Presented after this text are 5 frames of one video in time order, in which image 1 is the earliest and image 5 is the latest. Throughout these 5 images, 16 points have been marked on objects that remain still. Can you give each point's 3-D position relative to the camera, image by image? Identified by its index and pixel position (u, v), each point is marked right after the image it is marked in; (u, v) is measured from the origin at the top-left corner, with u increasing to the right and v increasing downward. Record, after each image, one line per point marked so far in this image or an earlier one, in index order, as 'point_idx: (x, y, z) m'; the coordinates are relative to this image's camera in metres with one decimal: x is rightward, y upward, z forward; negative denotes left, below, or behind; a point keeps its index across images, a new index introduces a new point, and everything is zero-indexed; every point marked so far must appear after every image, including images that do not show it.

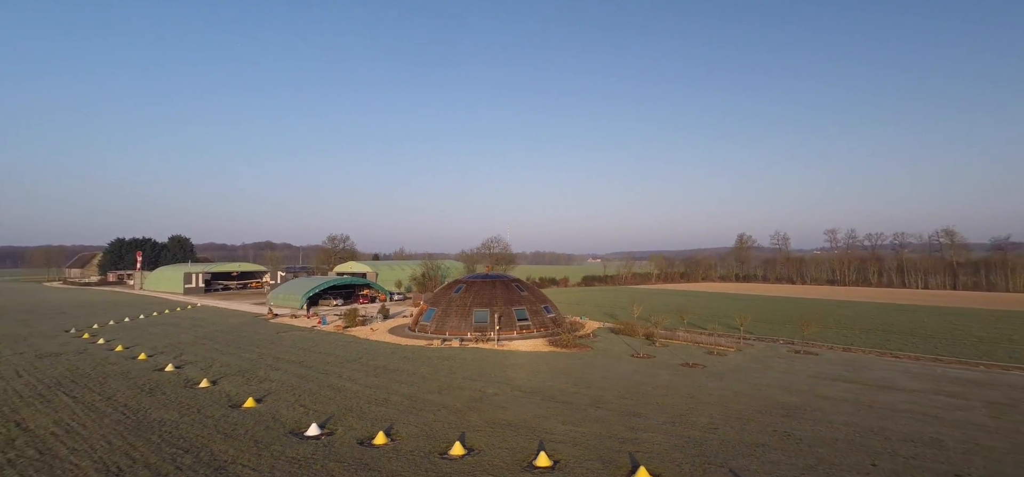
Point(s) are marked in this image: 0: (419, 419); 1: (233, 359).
0: (-1.9, -3.7, +9.9) m
1: (-8.9, -3.8, +15.5) m
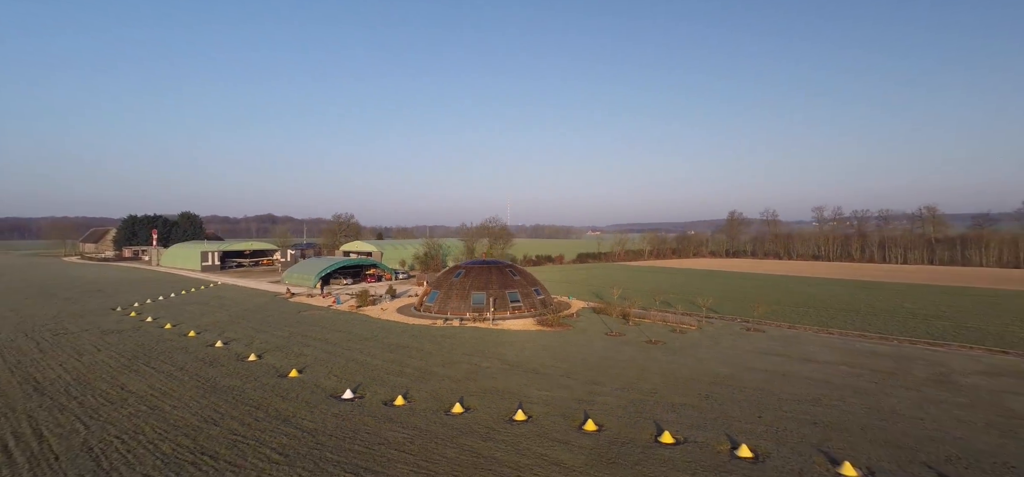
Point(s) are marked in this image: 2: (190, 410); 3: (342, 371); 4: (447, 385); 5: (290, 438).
0: (-2.2, -3.9, +12.7) m
1: (-9.2, -3.7, +18.4) m
2: (-7.1, -3.7, +10.7) m
3: (-4.9, -3.8, +14.0) m
4: (-1.7, -3.8, +12.7) m
5: (-4.3, -3.8, +9.4) m
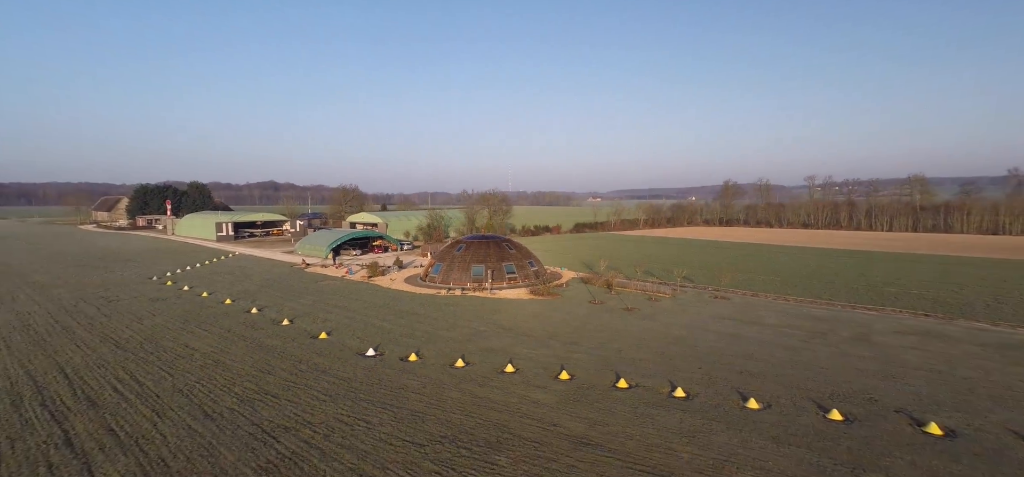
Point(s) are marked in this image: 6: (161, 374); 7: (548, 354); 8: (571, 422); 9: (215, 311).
0: (-2.4, -3.4, +15.5) m
1: (-9.4, -2.8, +21.1) m
2: (-7.3, -3.4, +13.5) m
3: (-5.1, -3.3, +16.7) m
4: (-2.0, -3.4, +15.5) m
5: (-4.5, -3.6, +12.1) m
6: (-9.0, -3.4, +12.5) m
7: (+1.0, -3.4, +14.3) m
8: (+1.2, -3.8, +10.0) m
9: (-11.9, -2.9, +19.5) m
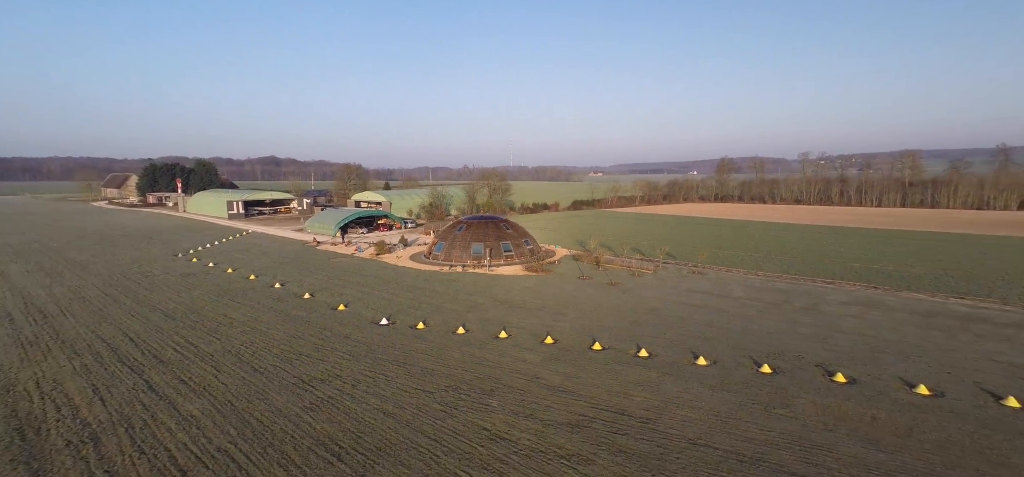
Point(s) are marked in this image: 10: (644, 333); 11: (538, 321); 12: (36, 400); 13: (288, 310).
0: (-2.6, -2.8, +17.8) m
1: (-9.6, -2.0, +23.4) m
2: (-7.5, -3.0, +15.8) m
3: (-5.4, -2.6, +19.1) m
4: (-2.2, -2.8, +17.8) m
5: (-4.7, -3.2, +14.5) m
6: (-9.2, -3.0, +14.9) m
7: (+0.8, -2.9, +16.7) m
8: (+1.0, -3.5, +12.4) m
9: (-12.1, -2.1, +21.8) m
10: (+4.2, -3.0, +15.5) m
11: (+0.9, -2.8, +17.0) m
12: (-10.4, -3.5, +10.7) m
13: (-8.3, -2.7, +18.1) m
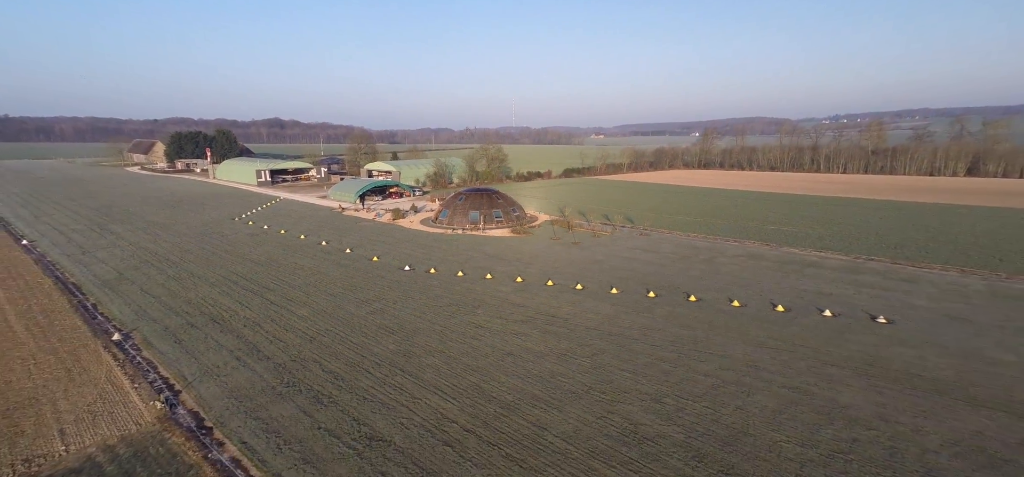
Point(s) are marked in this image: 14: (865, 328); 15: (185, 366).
0: (-3.4, -1.3, +25.2) m
1: (-10.4, 0.0, +30.7) m
2: (-8.3, -1.6, +23.2) m
3: (-6.1, -1.0, +26.5) m
4: (-3.0, -1.3, +25.2) m
5: (-5.6, -2.0, +21.9) m
6: (-10.0, -1.7, +22.3) m
7: (0.0, -1.5, +24.0) m
8: (+0.2, -2.4, +19.8) m
9: (-12.9, -0.3, +29.2) m
10: (+3.4, -1.7, +22.8) m
11: (+0.1, -1.4, +24.3) m
12: (-11.3, -2.6, +18.2) m
13: (-9.1, -1.1, +25.5) m
14: (+11.4, -2.9, +15.7) m
15: (-9.1, -3.5, +13.6) m
